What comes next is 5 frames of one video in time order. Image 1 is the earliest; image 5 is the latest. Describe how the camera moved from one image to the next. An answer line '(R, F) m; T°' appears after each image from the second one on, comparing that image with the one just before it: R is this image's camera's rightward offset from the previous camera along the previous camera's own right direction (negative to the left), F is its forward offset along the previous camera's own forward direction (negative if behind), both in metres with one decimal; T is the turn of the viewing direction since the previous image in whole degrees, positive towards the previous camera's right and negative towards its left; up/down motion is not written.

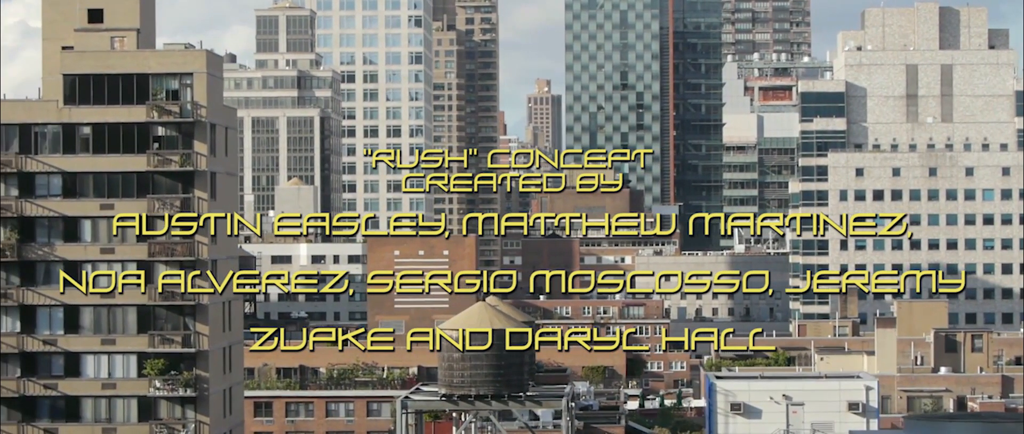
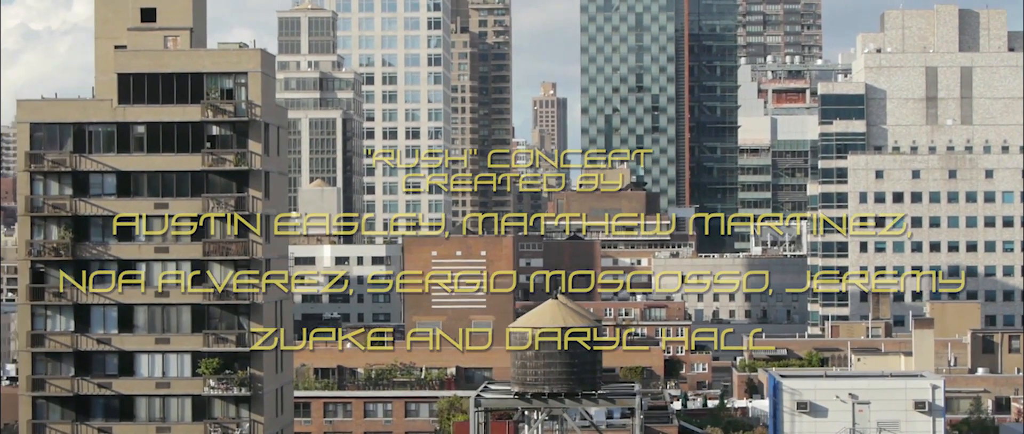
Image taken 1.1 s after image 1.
(-1.7, 0.0) m; 0°
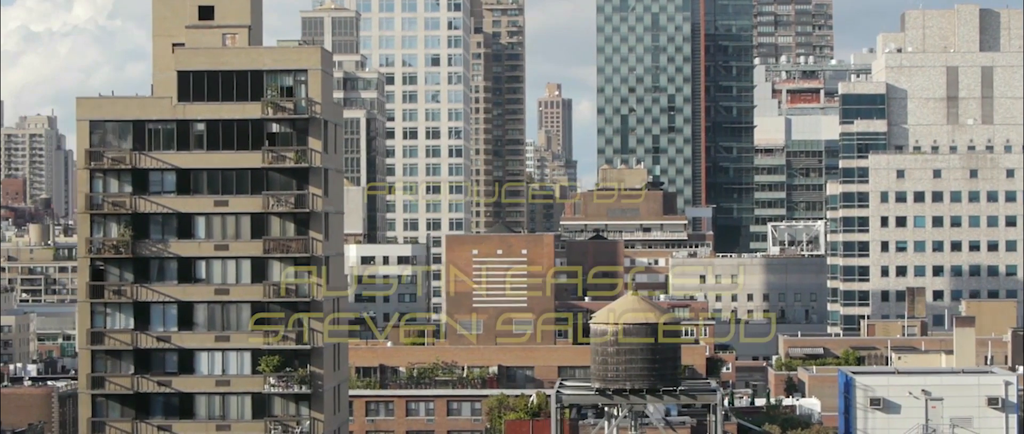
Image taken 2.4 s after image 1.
(-1.9, 0.0) m; 0°
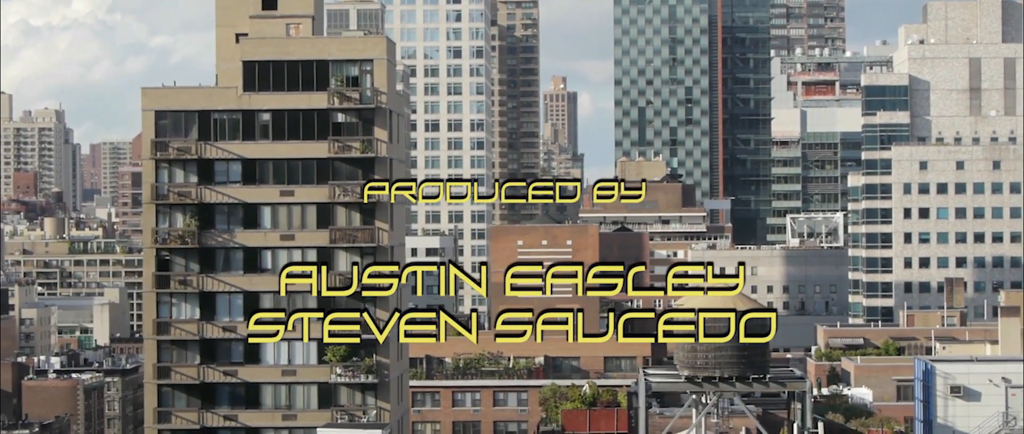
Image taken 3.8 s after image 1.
(-2.0, 0.0) m; 0°
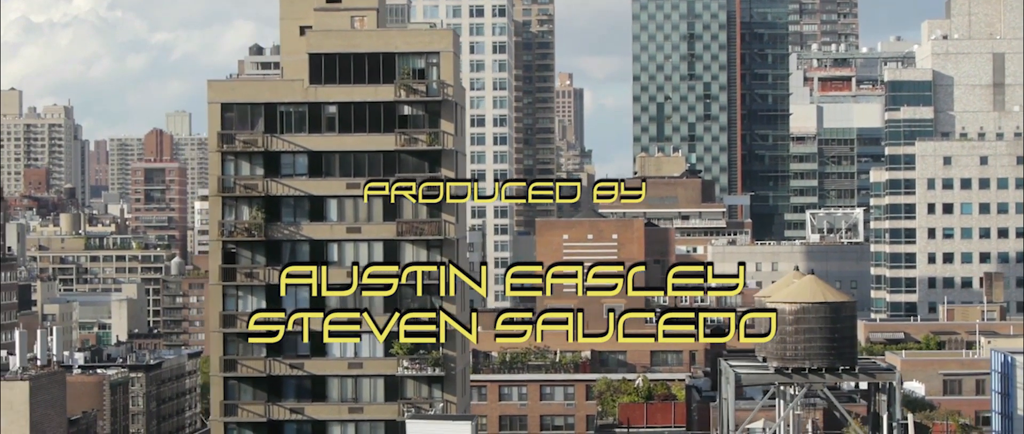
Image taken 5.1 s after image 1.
(-2.0, 0.0) m; 0°
